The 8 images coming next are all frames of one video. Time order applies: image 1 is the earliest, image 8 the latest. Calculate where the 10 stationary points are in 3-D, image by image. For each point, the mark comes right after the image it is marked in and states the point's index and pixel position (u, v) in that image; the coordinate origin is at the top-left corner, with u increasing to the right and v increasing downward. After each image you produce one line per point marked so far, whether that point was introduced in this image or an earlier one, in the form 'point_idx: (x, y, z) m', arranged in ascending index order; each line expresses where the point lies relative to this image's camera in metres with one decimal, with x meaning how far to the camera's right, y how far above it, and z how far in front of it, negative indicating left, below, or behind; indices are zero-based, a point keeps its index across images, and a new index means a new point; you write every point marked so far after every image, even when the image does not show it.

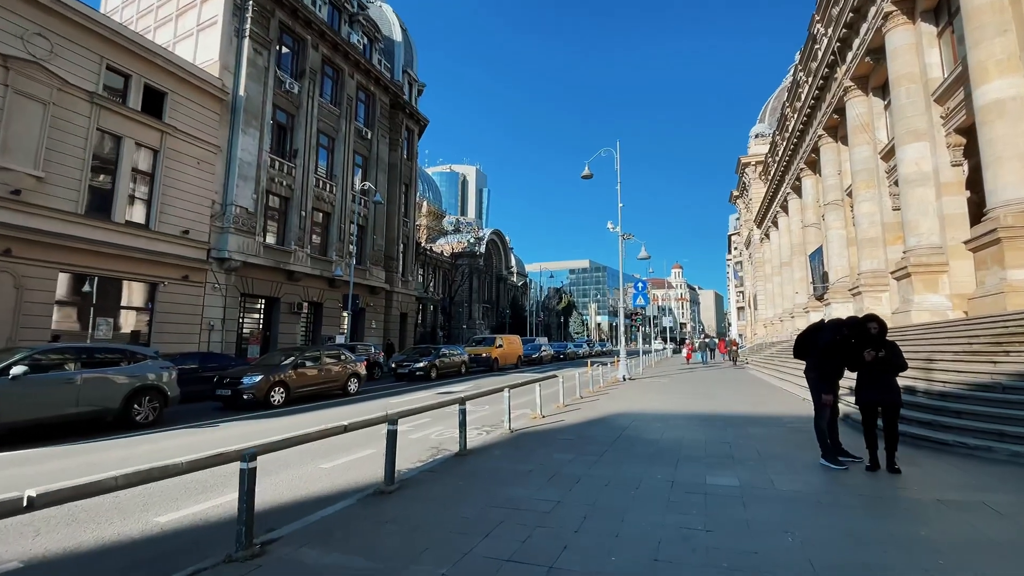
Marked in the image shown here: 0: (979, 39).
0: (+12.5, +6.6, +12.6) m
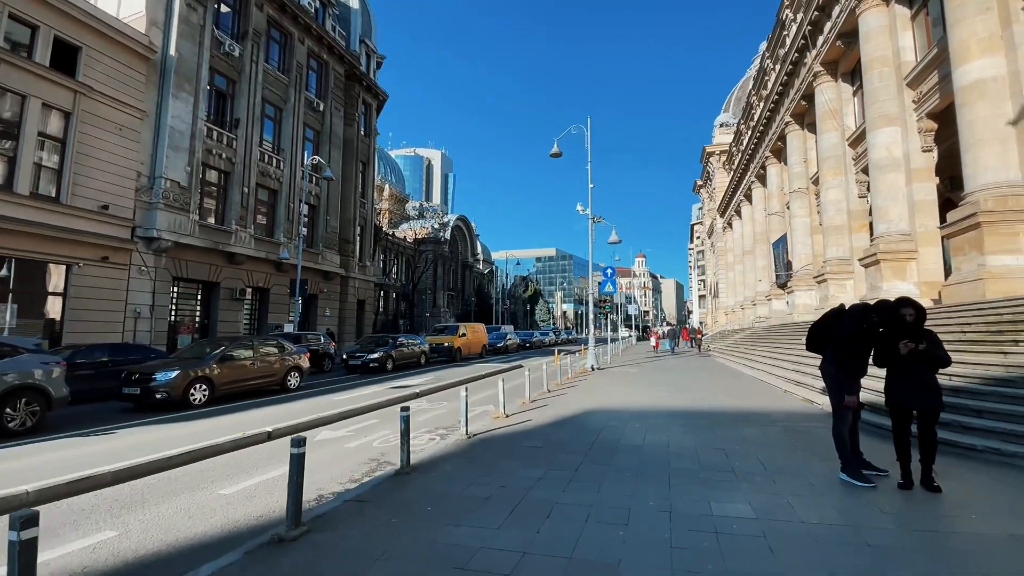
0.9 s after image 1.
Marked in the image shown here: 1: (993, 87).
0: (+11.6, +7.0, +12.0) m
1: (+12.0, +5.0, +11.6) m
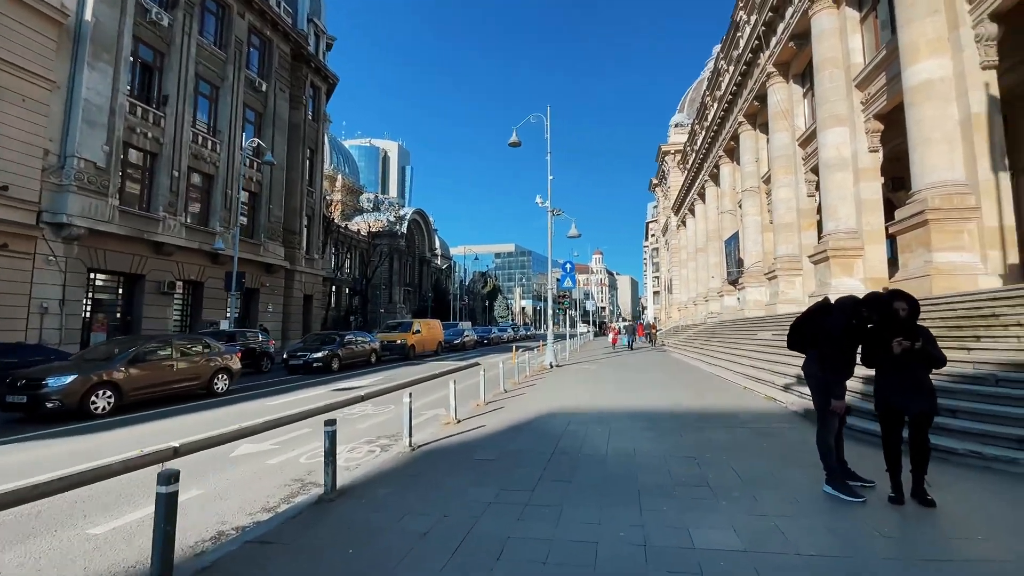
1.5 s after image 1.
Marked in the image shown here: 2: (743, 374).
0: (+10.5, +7.1, +12.2) m
1: (+10.9, +5.1, +11.8) m
2: (+5.7, -2.1, +11.6) m
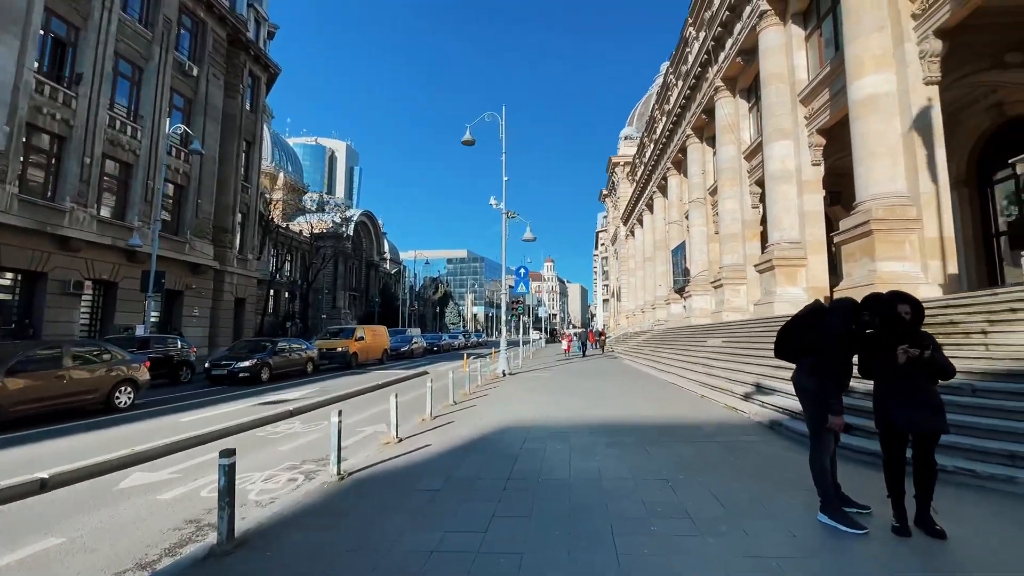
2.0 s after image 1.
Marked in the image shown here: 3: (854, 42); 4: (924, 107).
0: (+9.3, +6.9, +12.6) m
1: (+9.8, +4.9, +12.3) m
2: (+4.5, -2.3, +11.3) m
3: (+9.3, +6.7, +12.7) m
4: (+10.4, +4.6, +11.8) m
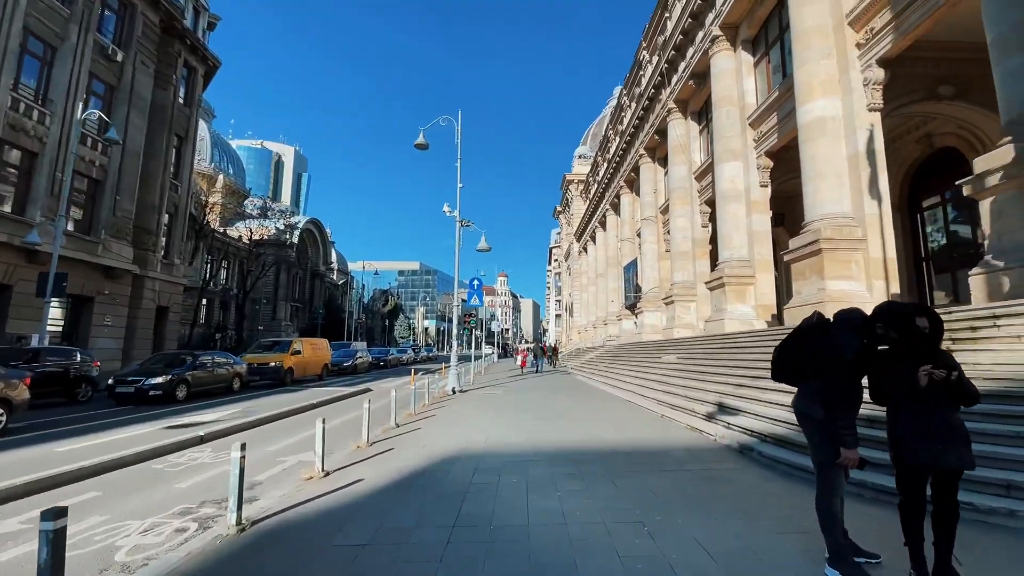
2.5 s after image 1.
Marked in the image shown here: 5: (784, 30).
0: (+8.2, +6.4, +13.0) m
1: (+8.6, +4.4, +12.6) m
2: (+3.4, -2.6, +10.9) m
3: (+8.2, +6.2, +13.1) m
4: (+9.3, +4.1, +12.2) m
5: (+9.5, +9.0, +16.2) m
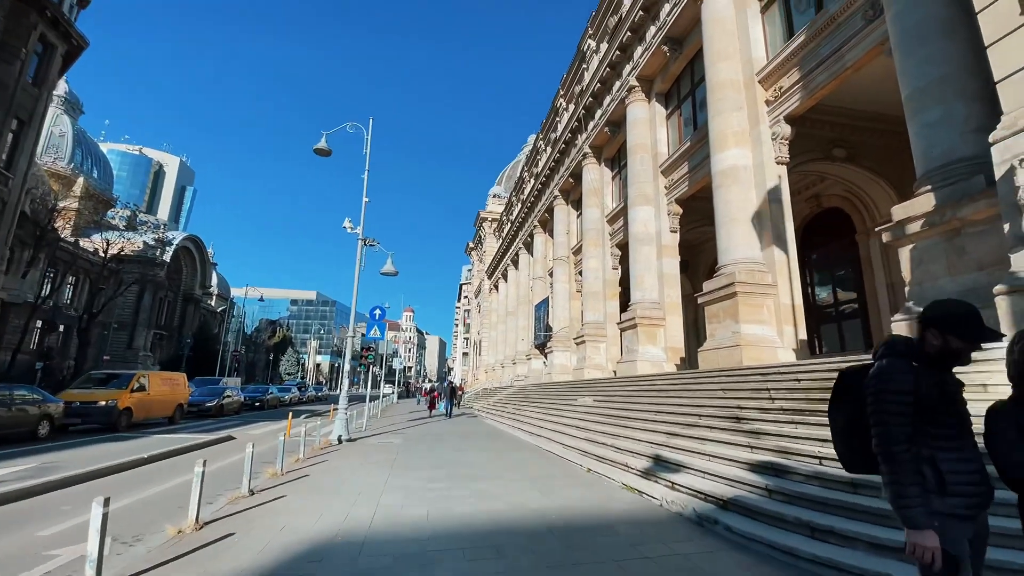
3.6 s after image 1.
0: (+6.0, +5.2, +13.5) m
1: (+6.4, +3.2, +13.0) m
2: (+1.3, -3.3, +9.7) m
3: (+6.0, +5.0, +13.5) m
4: (+7.2, +2.9, +12.7) m
5: (+6.8, +7.5, +17.1) m
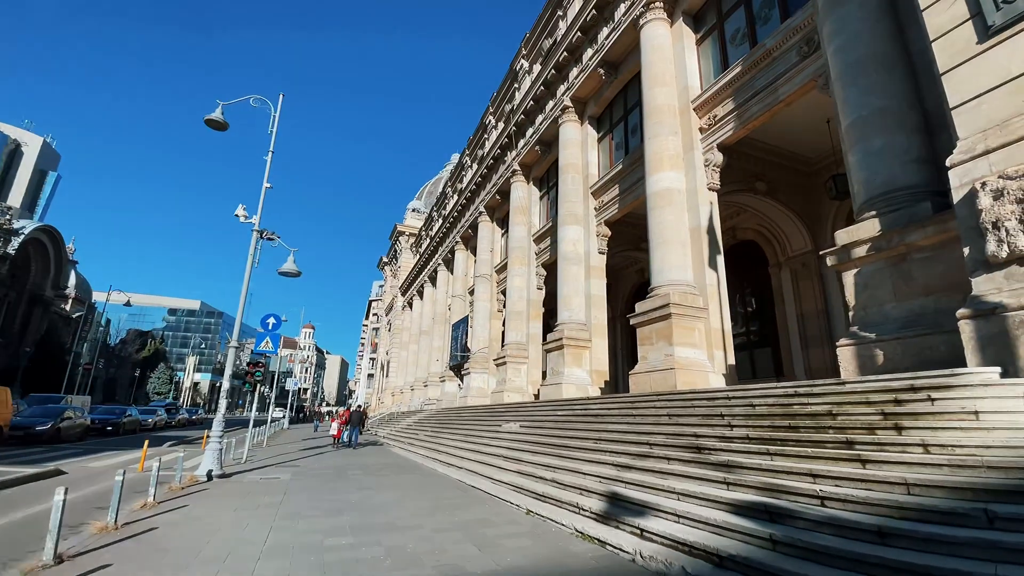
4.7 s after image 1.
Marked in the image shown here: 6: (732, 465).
0: (+4.2, +4.5, +13.4) m
1: (+4.6, +2.5, +12.9) m
2: (-0.1, -3.5, +8.4) m
3: (+4.1, +4.3, +13.5) m
4: (+5.4, +2.2, +12.7) m
5: (+4.4, +6.6, +17.3) m
6: (+2.6, -2.1, +5.4) m
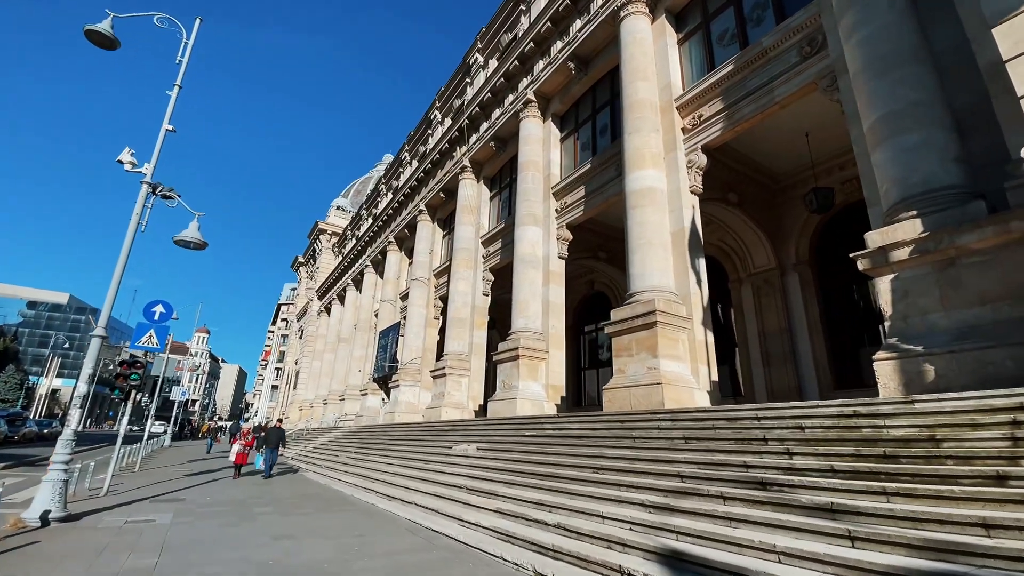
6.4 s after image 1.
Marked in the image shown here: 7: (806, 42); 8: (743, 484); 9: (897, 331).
0: (+3.4, +4.3, +12.5) m
1: (+3.8, +2.3, +12.0) m
2: (-0.4, -3.3, +6.5) m
3: (+3.3, +4.1, +12.5) m
4: (+4.6, +1.9, +11.9) m
5: (+3.1, +6.3, +16.4) m
6: (+2.8, -1.9, +4.0) m
7: (+6.3, +5.3, +10.0) m
8: (+2.5, -2.1, +5.1) m
9: (+5.5, -0.6, +6.6) m
